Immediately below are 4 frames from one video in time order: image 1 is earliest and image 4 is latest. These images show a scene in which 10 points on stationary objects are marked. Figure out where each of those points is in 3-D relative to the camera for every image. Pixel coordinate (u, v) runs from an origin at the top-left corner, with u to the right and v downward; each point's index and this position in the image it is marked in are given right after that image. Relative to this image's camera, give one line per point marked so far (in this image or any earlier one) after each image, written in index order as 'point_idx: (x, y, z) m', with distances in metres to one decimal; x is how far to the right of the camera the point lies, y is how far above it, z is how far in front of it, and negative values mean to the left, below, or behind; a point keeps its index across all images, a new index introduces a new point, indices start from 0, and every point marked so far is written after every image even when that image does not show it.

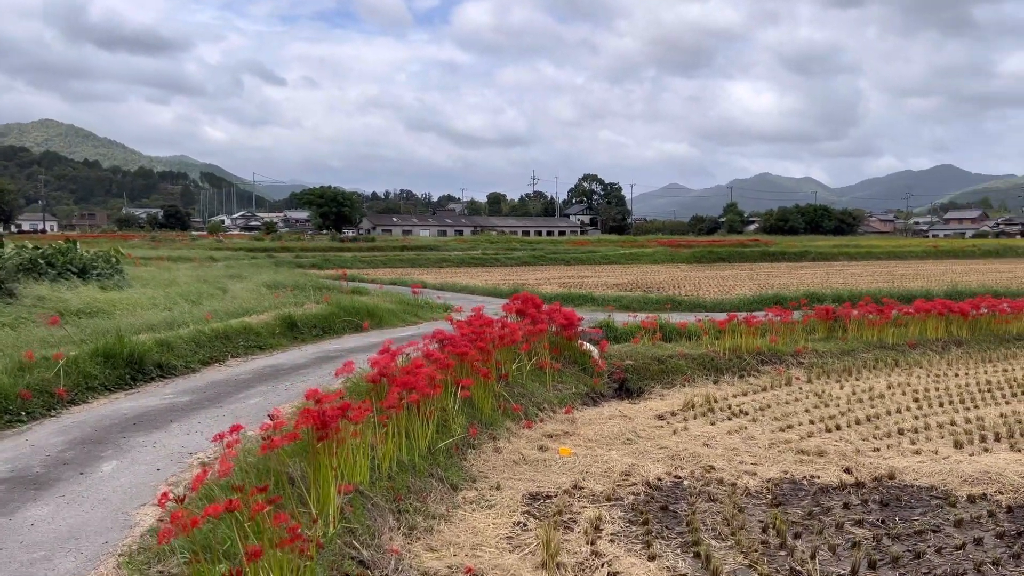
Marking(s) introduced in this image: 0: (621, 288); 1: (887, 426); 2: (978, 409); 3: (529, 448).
0: (+2.3, 0.0, +17.9) m
1: (+2.9, -1.1, +6.3) m
2: (+3.9, -1.0, +6.9) m
3: (+0.1, -1.1, +5.6) m
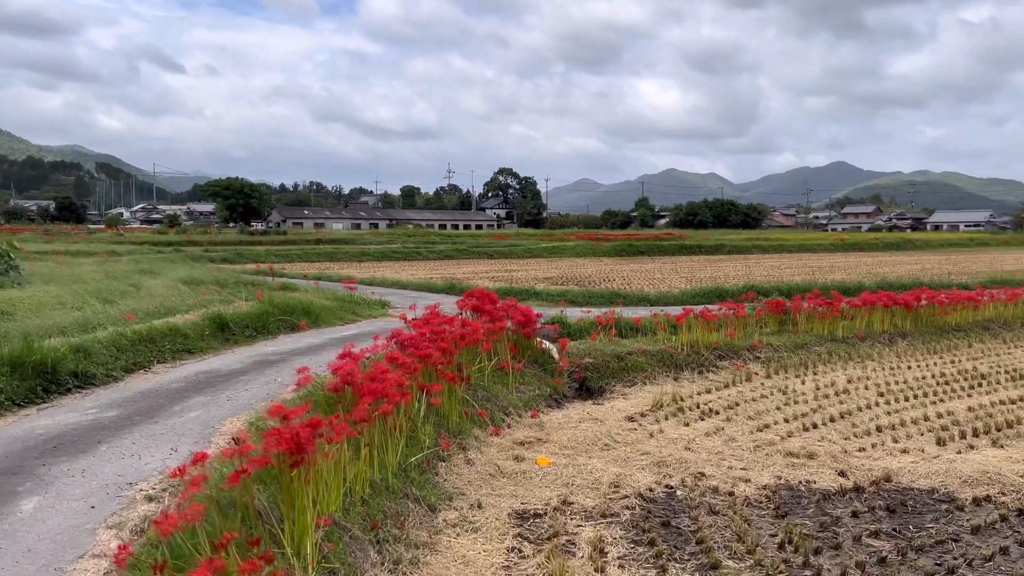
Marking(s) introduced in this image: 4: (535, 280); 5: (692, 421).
0: (+0.9, +0.1, +17.6) m
1: (+2.6, -1.0, +6.1) m
2: (+3.5, -0.9, +6.8) m
3: (-0.1, -1.0, +5.1) m
4: (+0.5, +0.1, +18.4) m
5: (+1.4, -1.0, +6.3) m
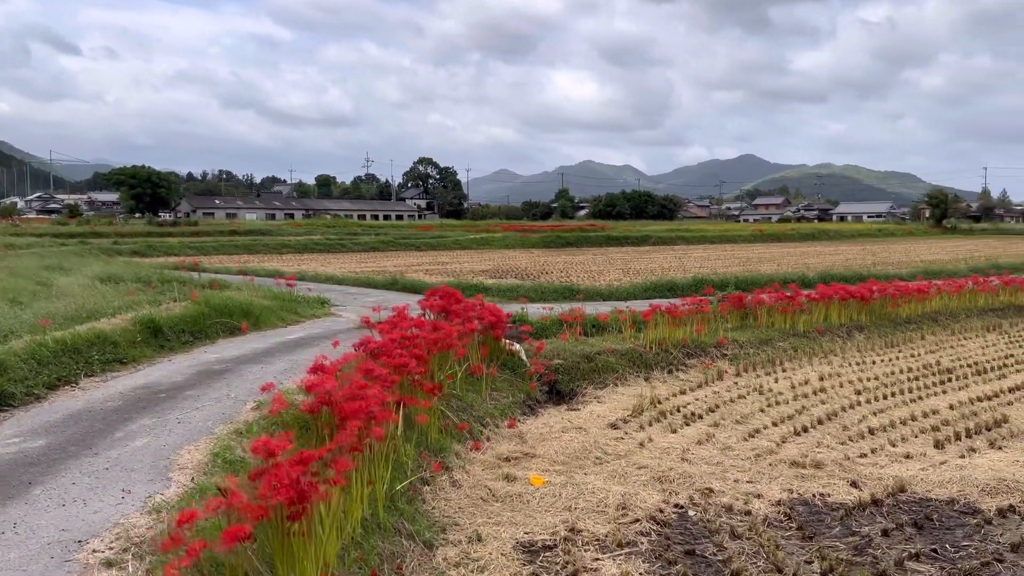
0: (-0.4, +0.2, +17.1) m
1: (+2.4, -1.0, +5.9) m
2: (+3.3, -0.9, +6.7) m
3: (-0.1, -1.1, +4.6) m
4: (-0.9, +0.3, +17.9) m
5: (+1.2, -1.0, +5.9) m
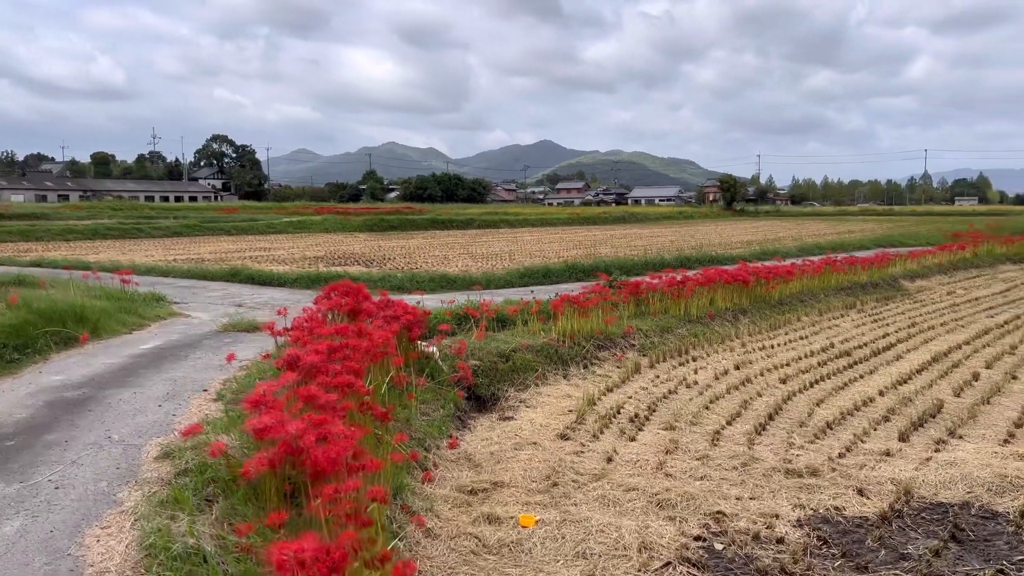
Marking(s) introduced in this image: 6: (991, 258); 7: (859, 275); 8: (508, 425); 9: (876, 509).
0: (-3.4, +0.4, +15.7) m
1: (+2.0, -0.9, +5.6) m
2: (+2.7, -0.8, +6.5) m
3: (-0.2, -1.0, +3.7) m
4: (-4.0, +0.5, +16.4) m
5: (+0.8, -0.9, +5.3) m
6: (+10.2, +0.6, +17.8) m
7: (+5.3, +0.2, +12.8) m
8: (0.0, -0.9, +5.5) m
9: (+1.8, -1.1, +4.0) m
